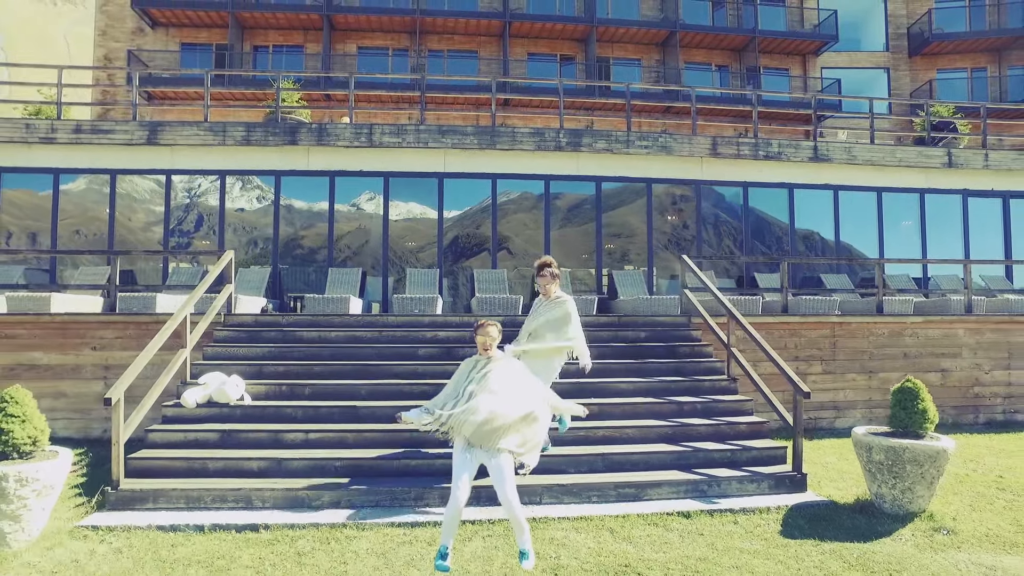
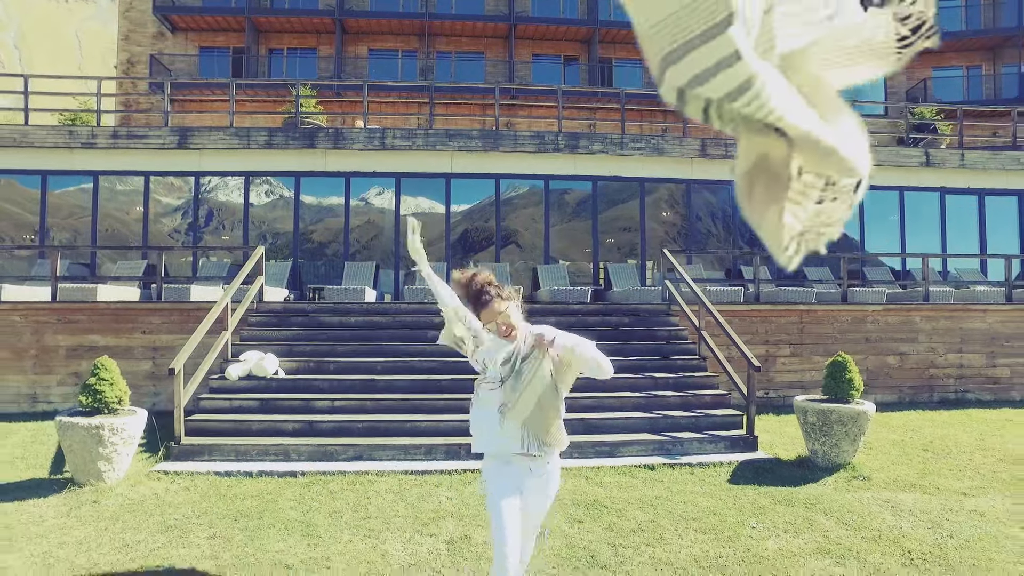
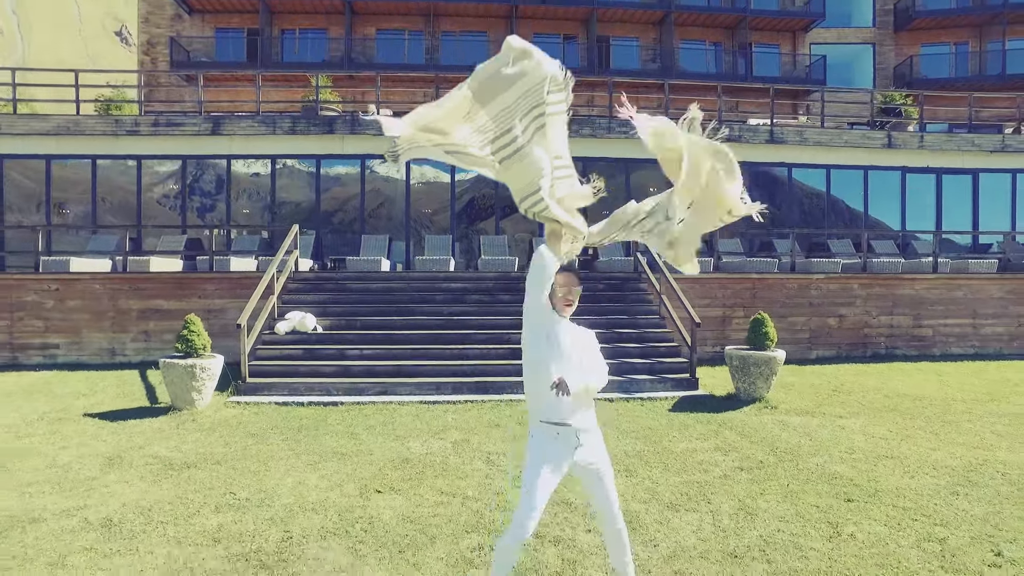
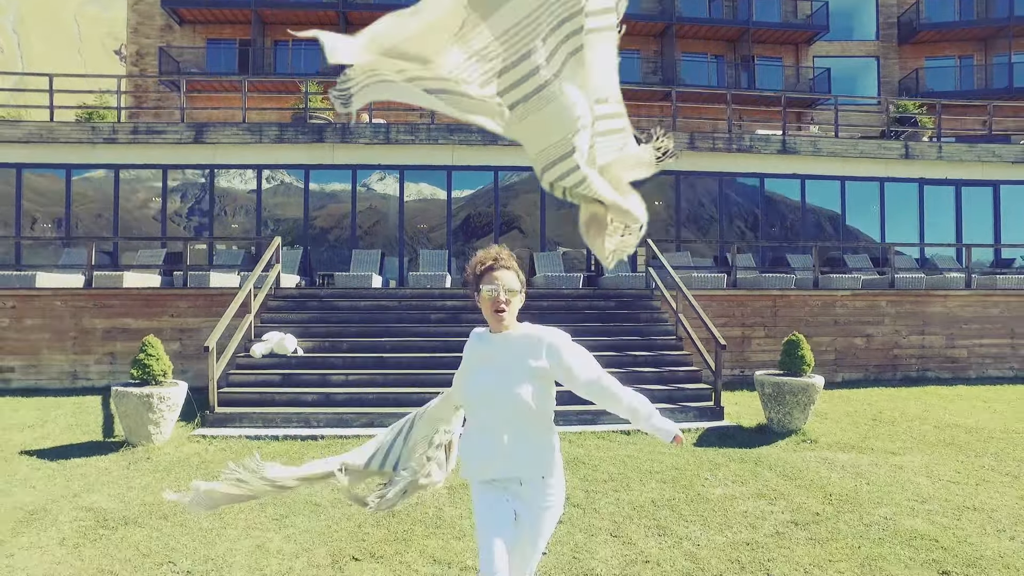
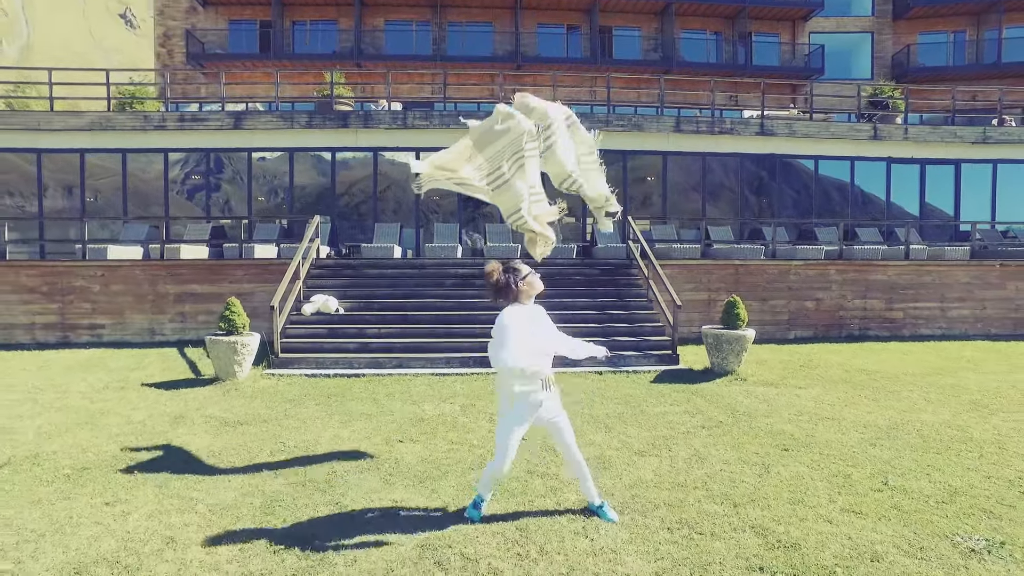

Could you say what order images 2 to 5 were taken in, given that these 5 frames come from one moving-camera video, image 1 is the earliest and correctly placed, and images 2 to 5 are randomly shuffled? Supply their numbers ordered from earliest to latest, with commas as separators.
2, 4, 3, 5
